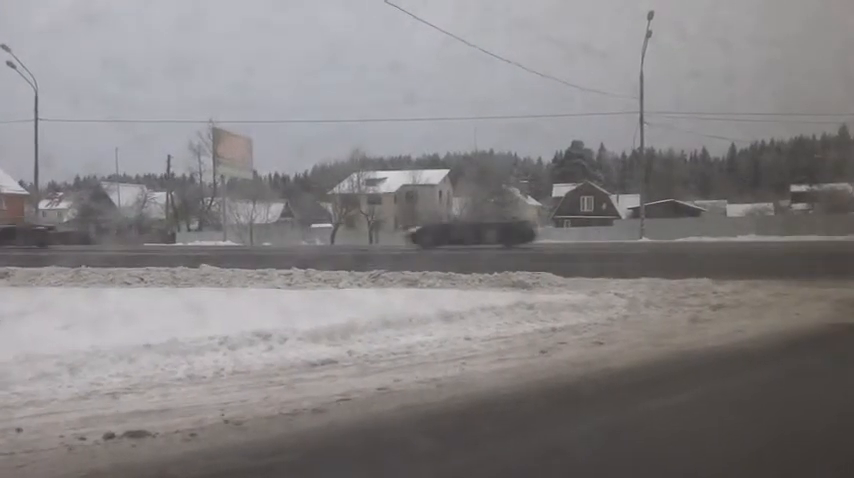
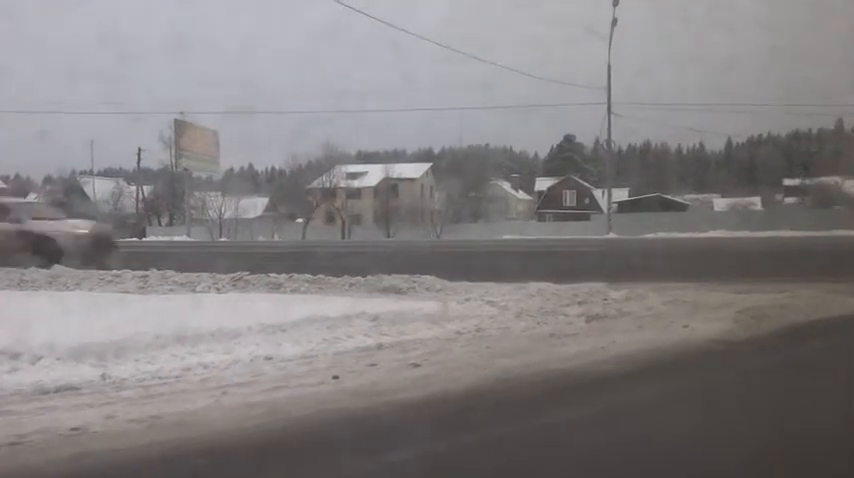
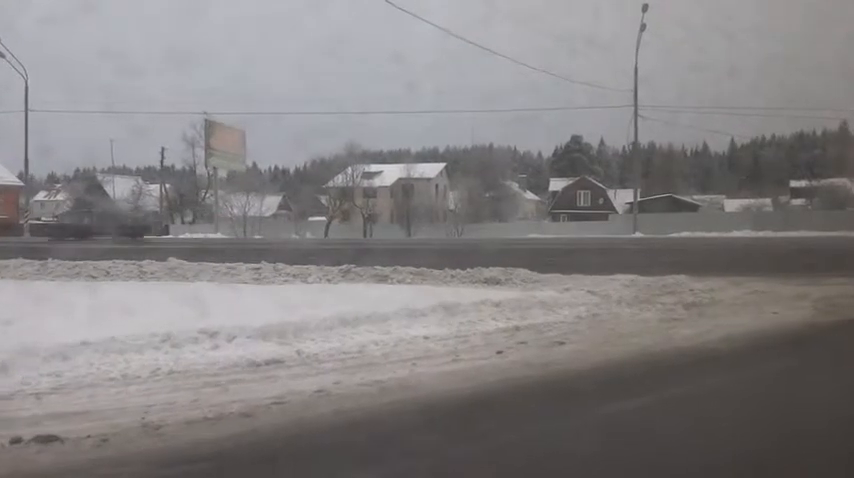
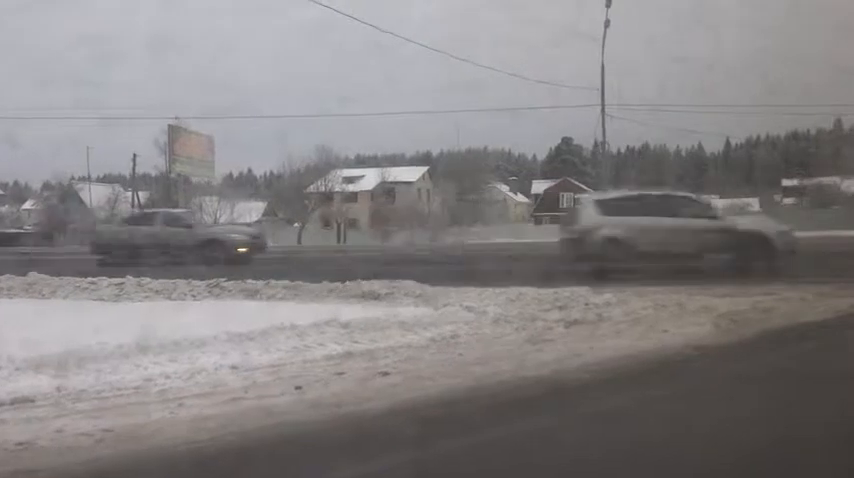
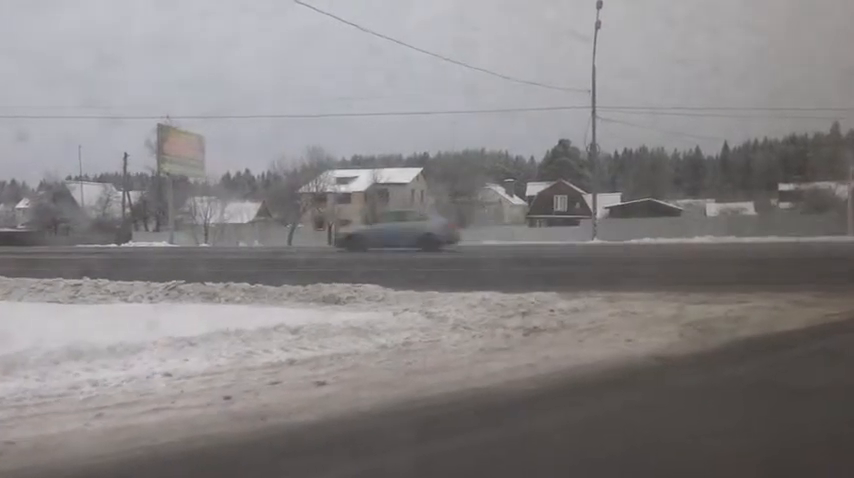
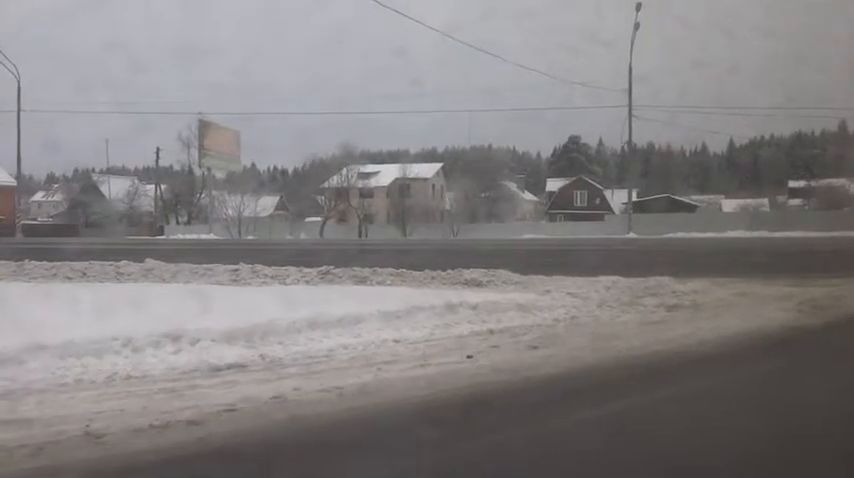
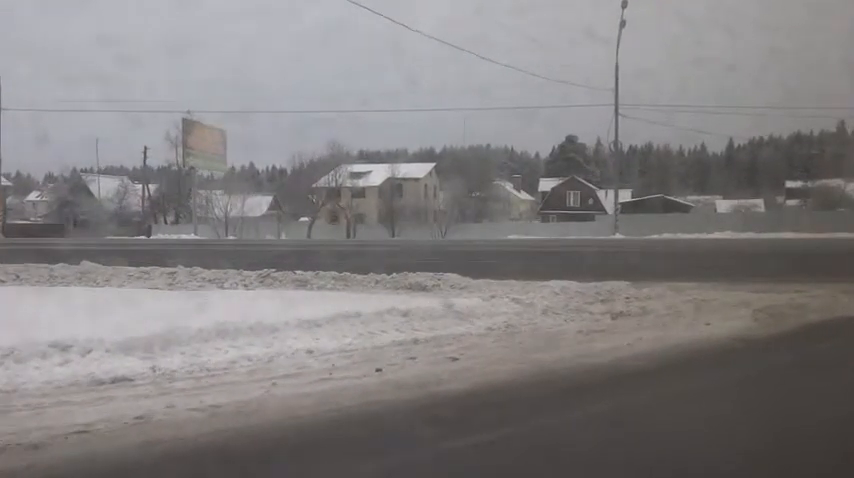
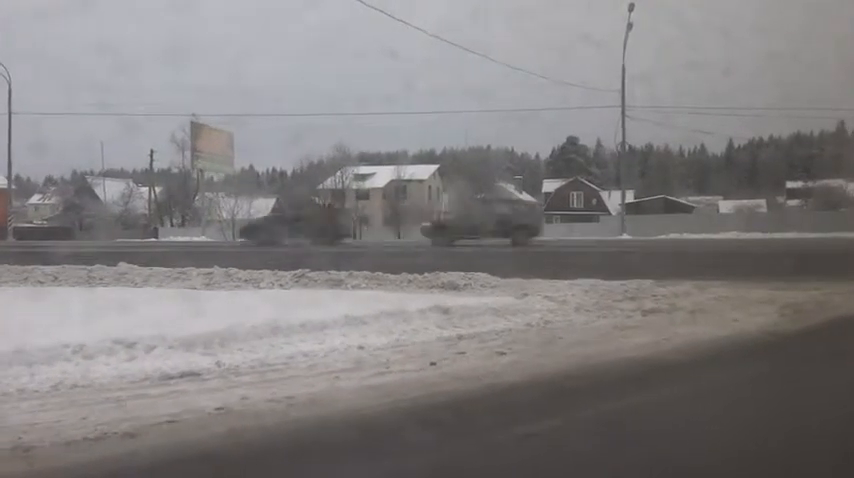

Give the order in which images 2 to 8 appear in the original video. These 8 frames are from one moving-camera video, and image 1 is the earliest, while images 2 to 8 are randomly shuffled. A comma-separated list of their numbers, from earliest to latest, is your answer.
3, 6, 8, 7, 2, 4, 5
